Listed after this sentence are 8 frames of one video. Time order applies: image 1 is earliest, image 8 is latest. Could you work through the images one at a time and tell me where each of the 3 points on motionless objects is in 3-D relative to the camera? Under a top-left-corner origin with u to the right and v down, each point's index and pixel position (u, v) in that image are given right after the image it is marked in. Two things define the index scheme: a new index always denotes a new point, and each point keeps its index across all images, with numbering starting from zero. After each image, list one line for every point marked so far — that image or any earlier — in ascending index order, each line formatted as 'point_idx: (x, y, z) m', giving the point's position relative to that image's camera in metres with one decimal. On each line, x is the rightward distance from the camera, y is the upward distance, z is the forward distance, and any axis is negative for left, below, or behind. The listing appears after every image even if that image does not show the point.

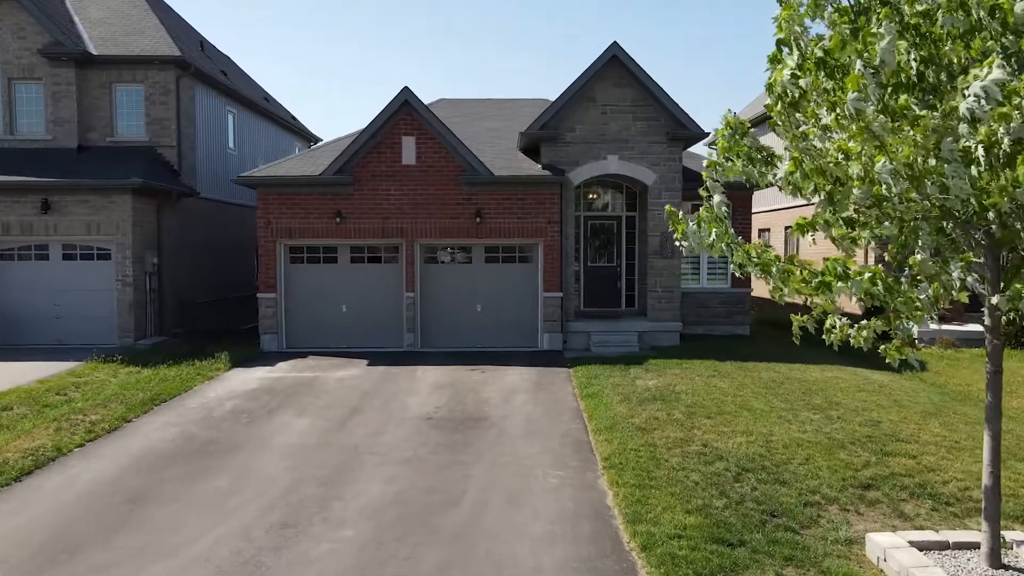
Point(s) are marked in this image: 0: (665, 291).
0: (+2.4, -0.1, +15.3) m
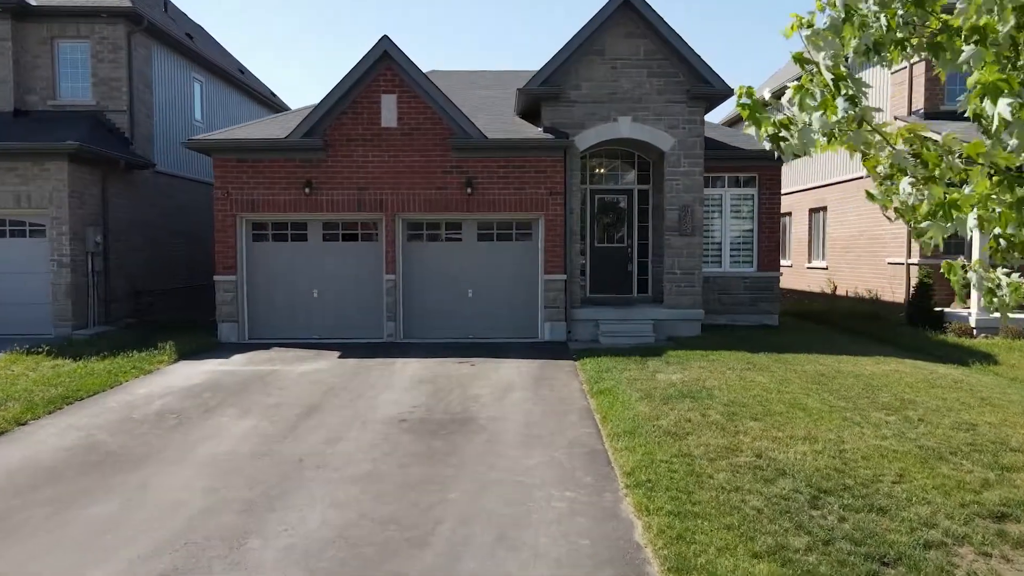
0: (+2.4, +0.2, +13.3) m
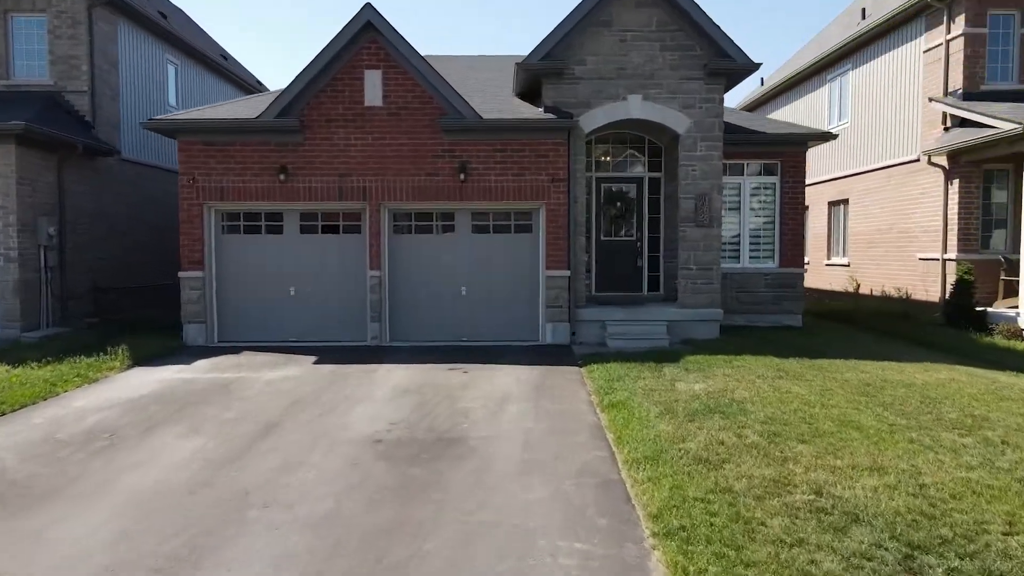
0: (+2.3, +0.2, +12.0) m
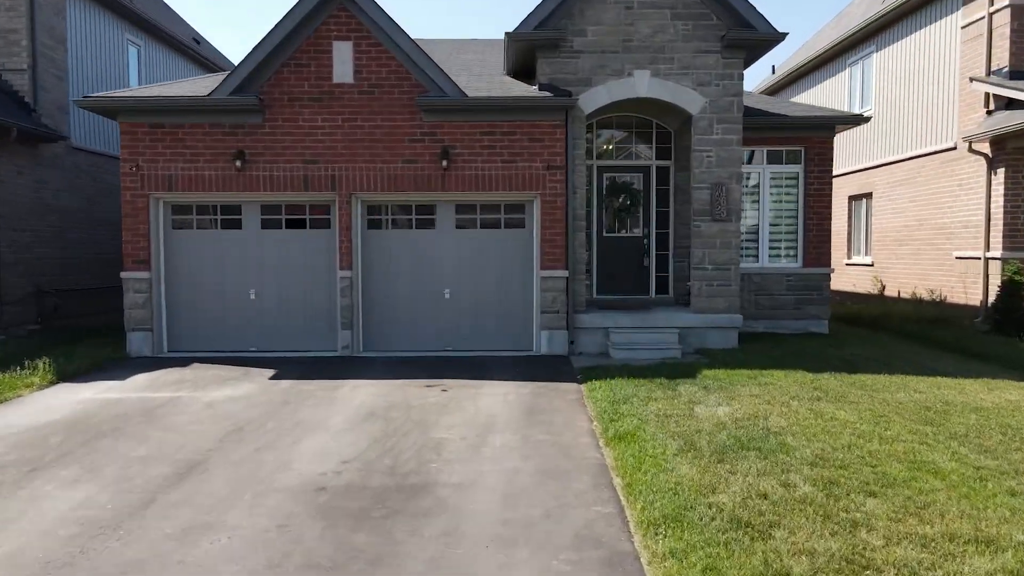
0: (+2.2, +0.2, +10.6) m
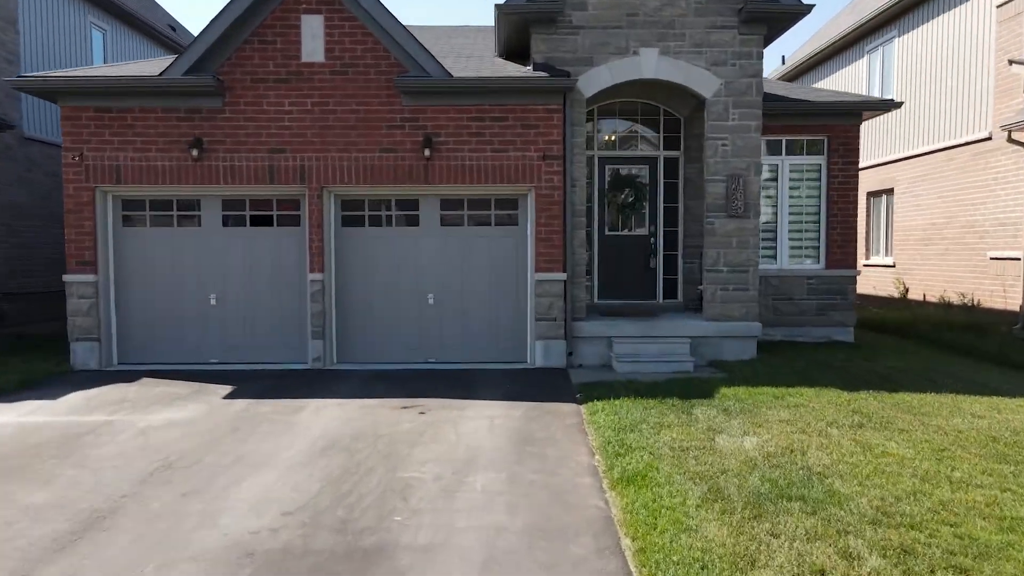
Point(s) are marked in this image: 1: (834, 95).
0: (+2.1, +0.1, +9.4) m
1: (+3.6, +2.2, +10.9) m
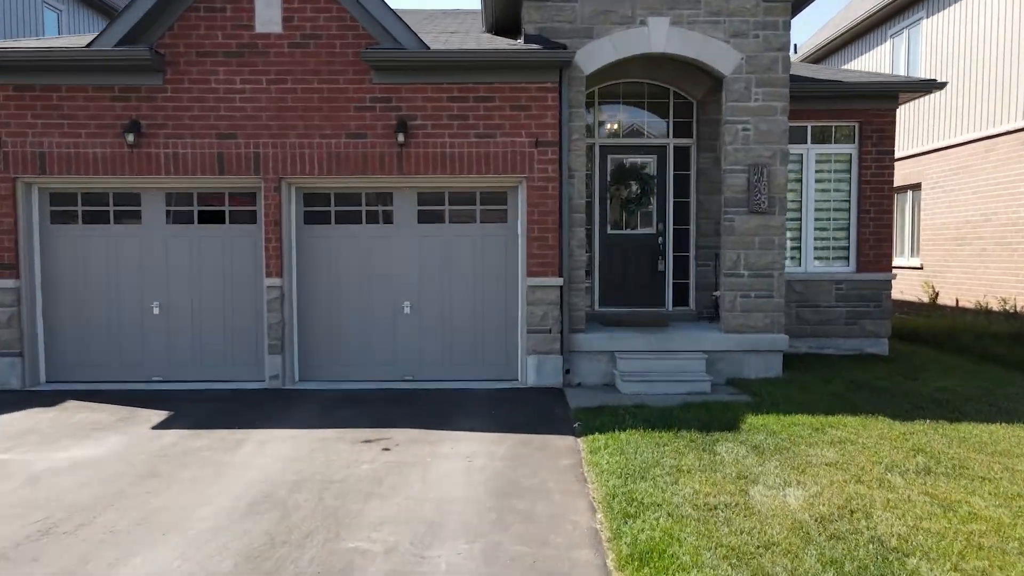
0: (+2.0, +0.1, +8.2) m
1: (+3.5, +2.1, +9.6) m
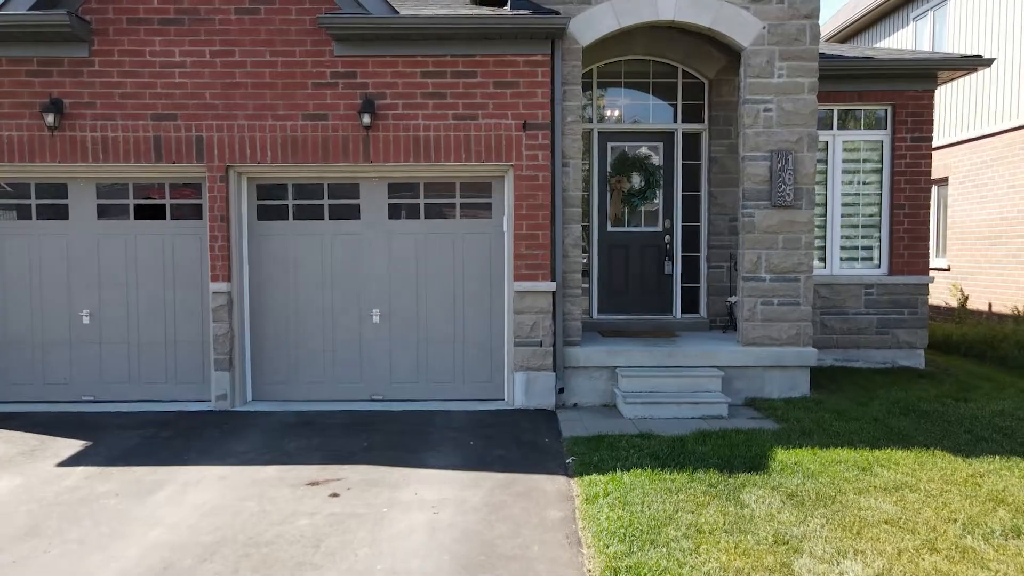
0: (+1.9, 0.0, +7.1) m
1: (+3.4, +2.1, +8.5) m
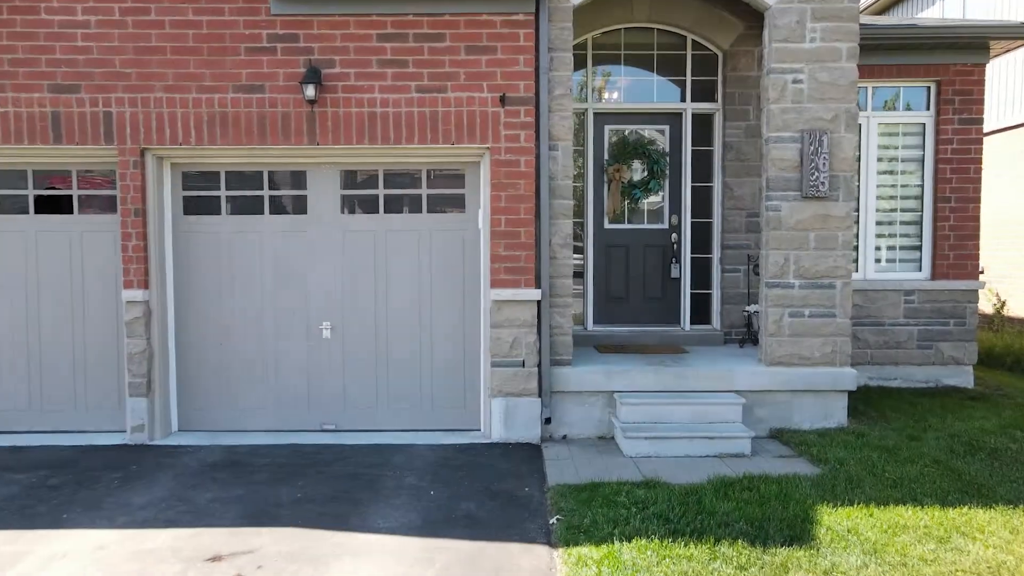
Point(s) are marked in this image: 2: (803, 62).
0: (+1.8, 0.0, +5.9) m
1: (+3.3, +2.0, +7.3) m
2: (+1.7, +1.3, +5.8) m
